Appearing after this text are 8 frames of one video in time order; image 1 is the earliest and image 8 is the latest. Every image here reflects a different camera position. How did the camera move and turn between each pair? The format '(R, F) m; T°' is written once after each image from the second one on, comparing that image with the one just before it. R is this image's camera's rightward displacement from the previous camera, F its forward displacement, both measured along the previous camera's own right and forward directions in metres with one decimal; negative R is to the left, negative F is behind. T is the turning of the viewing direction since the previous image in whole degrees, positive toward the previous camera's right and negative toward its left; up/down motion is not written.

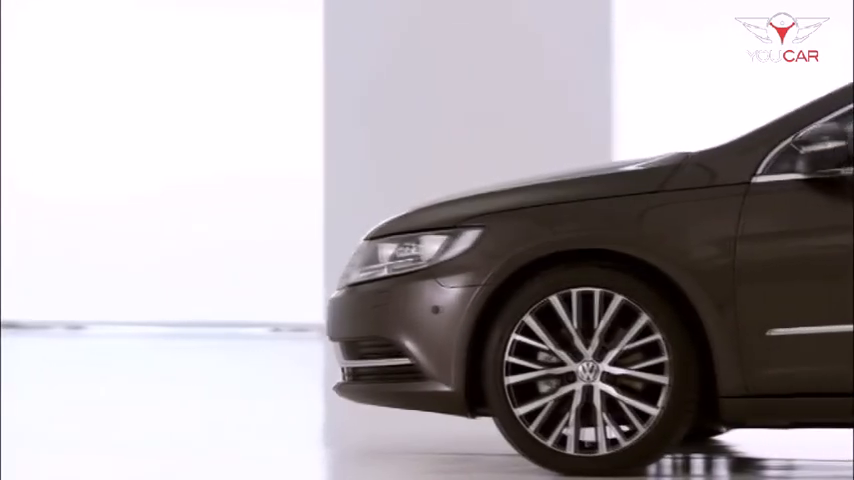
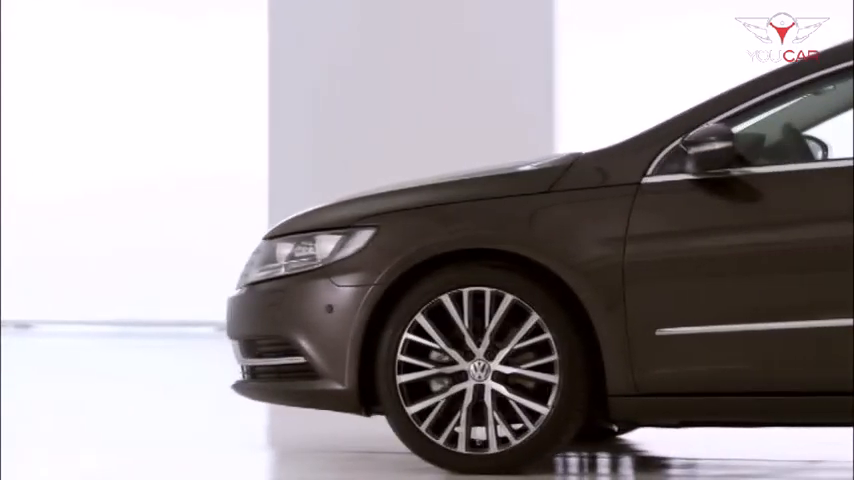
(+0.3, 0.0) m; -1°
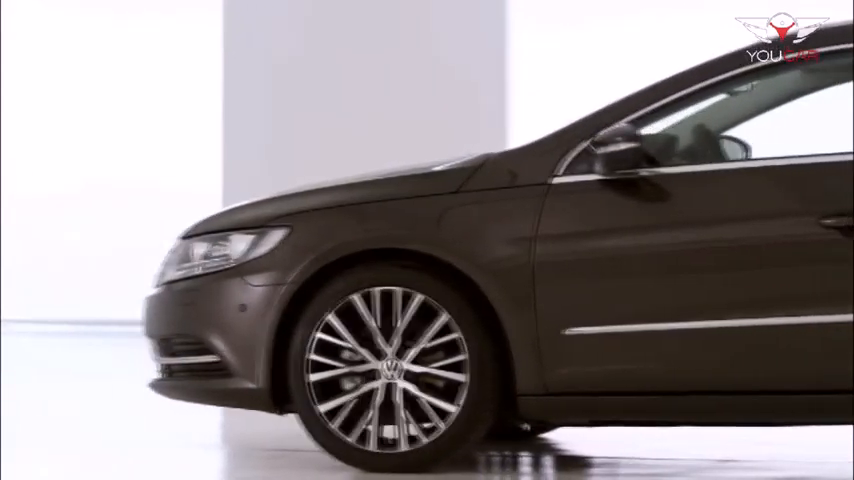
(+0.2, 0.0) m; 0°
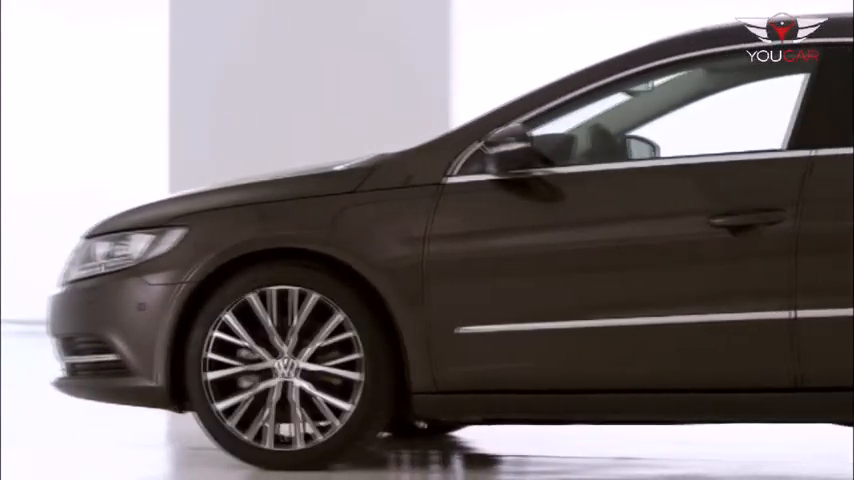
(+0.3, 0.0) m; -1°
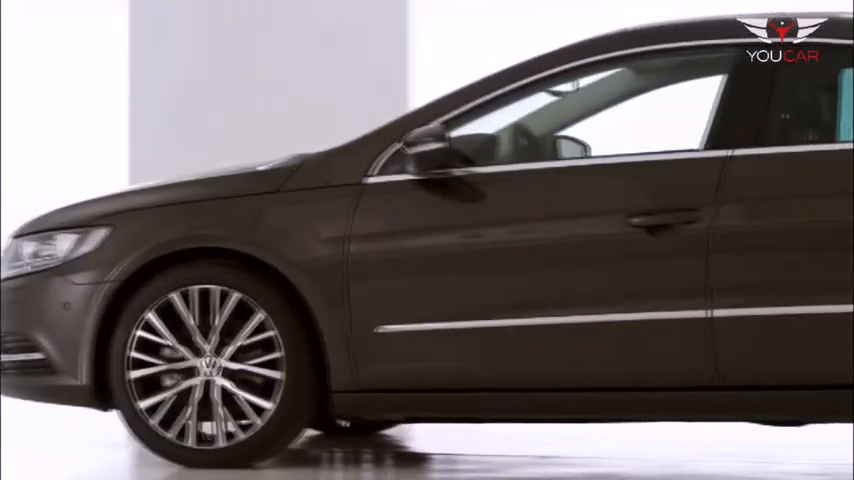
(+0.2, 0.0) m; 0°
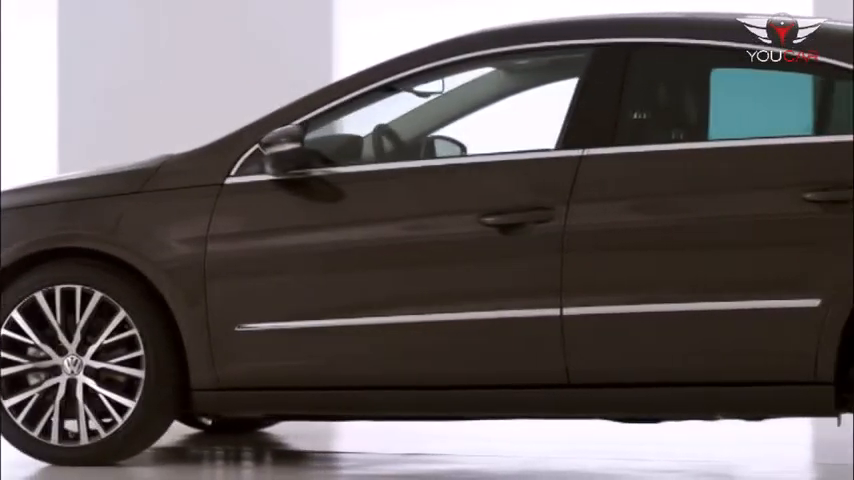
(+0.4, 0.0) m; -1°
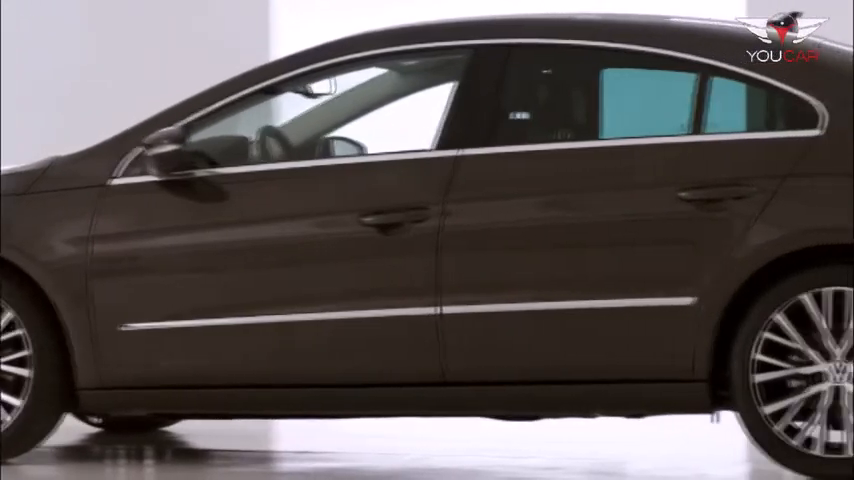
(+0.3, 0.0) m; -1°
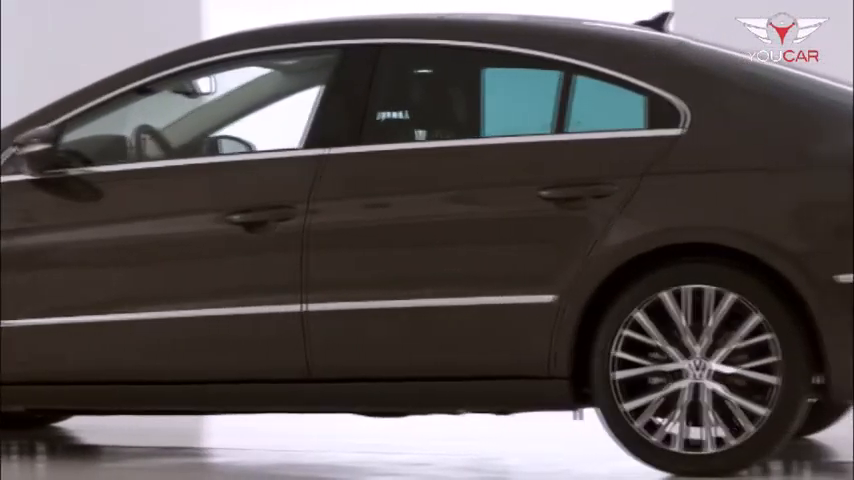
(+0.4, 0.0) m; -1°
